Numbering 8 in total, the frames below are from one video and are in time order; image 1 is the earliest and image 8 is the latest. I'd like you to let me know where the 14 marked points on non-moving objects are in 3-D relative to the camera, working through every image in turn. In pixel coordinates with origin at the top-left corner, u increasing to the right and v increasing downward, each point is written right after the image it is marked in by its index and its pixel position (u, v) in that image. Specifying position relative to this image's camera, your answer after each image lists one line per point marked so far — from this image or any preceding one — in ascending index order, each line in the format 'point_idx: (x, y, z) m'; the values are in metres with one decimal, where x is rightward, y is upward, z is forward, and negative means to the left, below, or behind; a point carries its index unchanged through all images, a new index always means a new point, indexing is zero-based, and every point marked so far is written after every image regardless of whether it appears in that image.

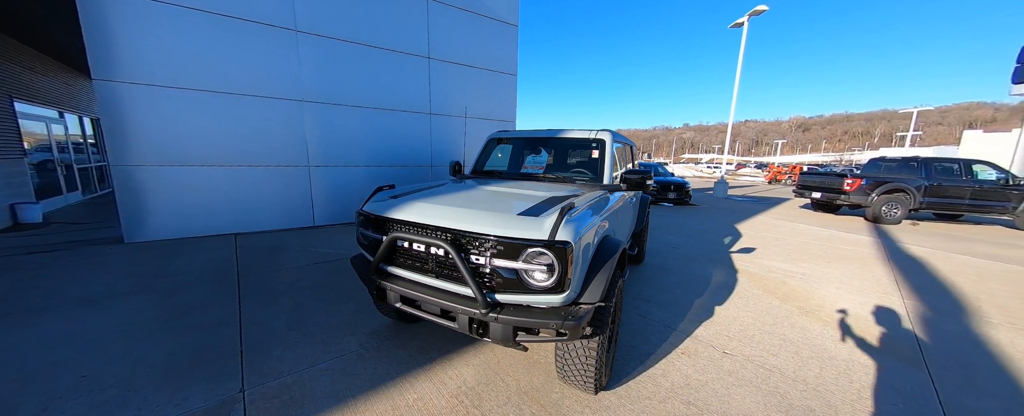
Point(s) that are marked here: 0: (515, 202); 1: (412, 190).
0: (0.0, 0.0, +2.1) m
1: (-0.8, +0.1, +2.5) m
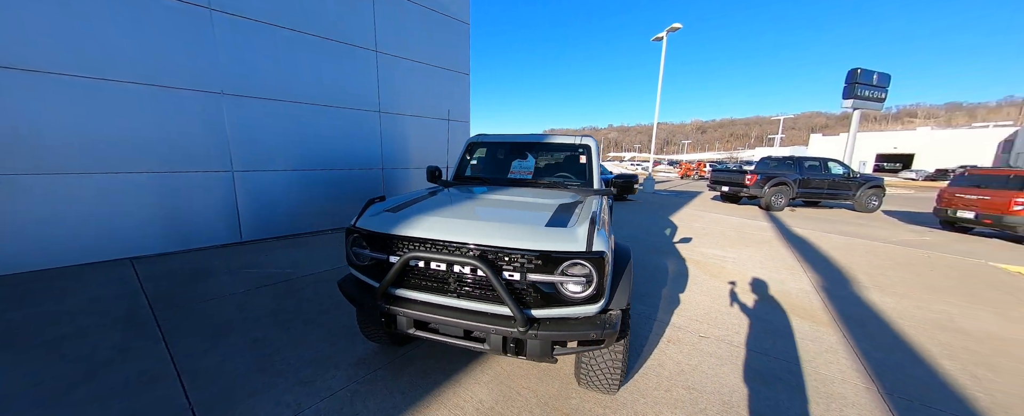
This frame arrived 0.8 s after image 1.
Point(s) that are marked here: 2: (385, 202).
0: (+0.1, 0.0, +2.0) m
1: (-0.8, 0.0, +2.3) m
2: (-0.9, 0.0, +2.2) m
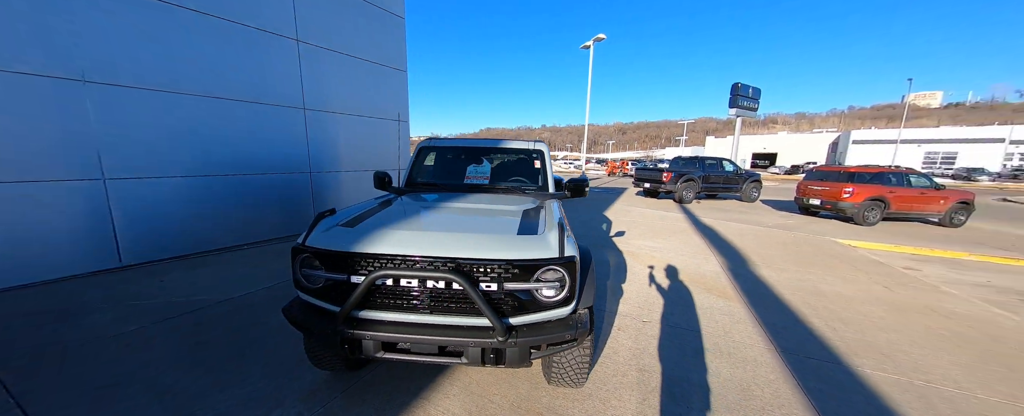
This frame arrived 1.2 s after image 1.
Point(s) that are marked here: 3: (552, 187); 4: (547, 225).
0: (-0.1, -0.1, +2.0) m
1: (-1.0, -0.1, +2.1) m
2: (-1.1, -0.1, +2.0) m
3: (+0.4, +0.2, +3.1) m
4: (+0.2, -0.1, +1.9) m
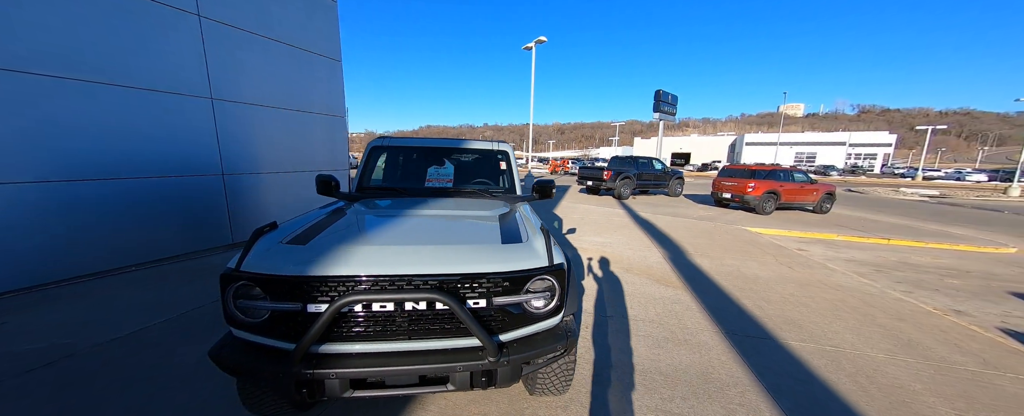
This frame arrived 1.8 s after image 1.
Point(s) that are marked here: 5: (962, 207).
0: (-0.2, -0.1, +1.9) m
1: (-1.1, -0.1, +1.7) m
2: (-1.2, -0.1, +1.7) m
3: (+0.1, +0.2, +3.0) m
4: (+0.1, -0.1, +1.8) m
5: (+22.2, 0.0, +15.9) m
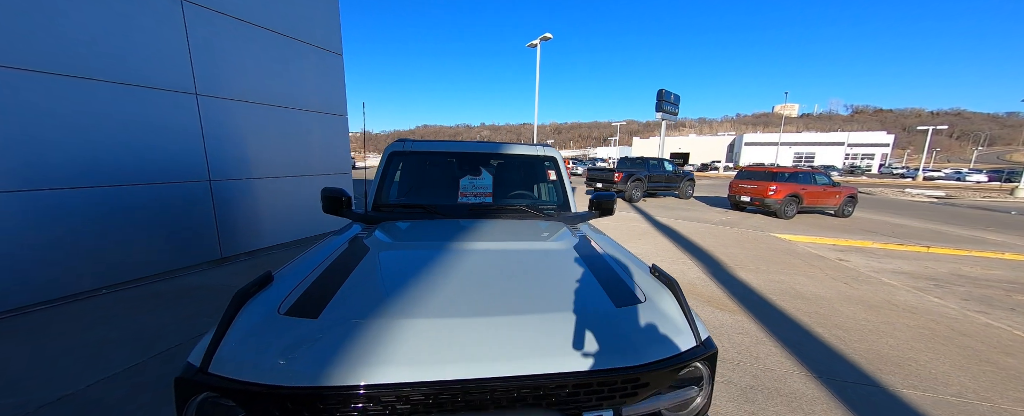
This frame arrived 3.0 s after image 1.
0: (+0.2, -0.3, +1.3) m
1: (-0.7, -0.3, +1.2) m
2: (-0.8, -0.3, +1.1) m
3: (+0.5, 0.0, +2.4) m
4: (+0.5, -0.3, +1.3) m
5: (+22.5, 0.0, +15.6) m
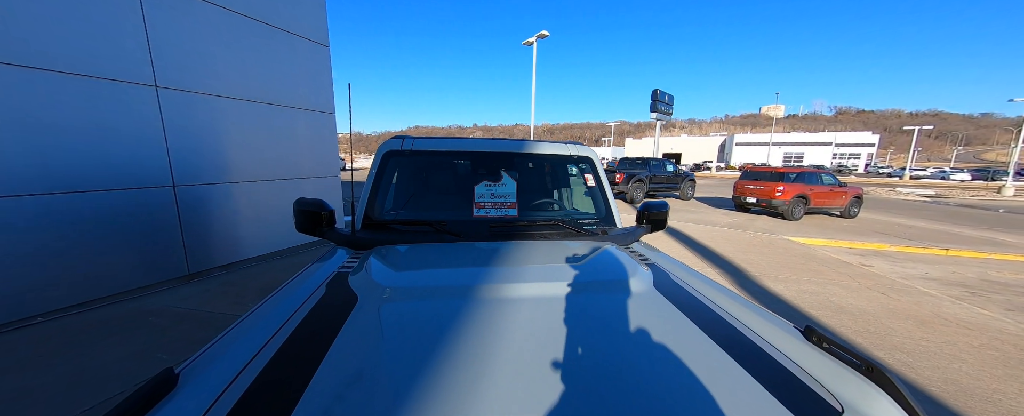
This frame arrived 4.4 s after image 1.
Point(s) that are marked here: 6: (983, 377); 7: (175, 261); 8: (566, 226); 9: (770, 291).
0: (+0.4, -0.3, +0.8) m
1: (-0.5, -0.4, +0.7) m
2: (-0.6, -0.4, +0.6) m
3: (+0.6, -0.1, +2.0) m
4: (+0.7, -0.3, +0.8) m
5: (+22.3, 0.0, +15.7) m
6: (+3.8, -1.4, +2.6) m
7: (-4.7, -0.7, +4.5) m
8: (+0.3, -0.1, +1.7) m
9: (+3.3, -1.1, +4.1) m
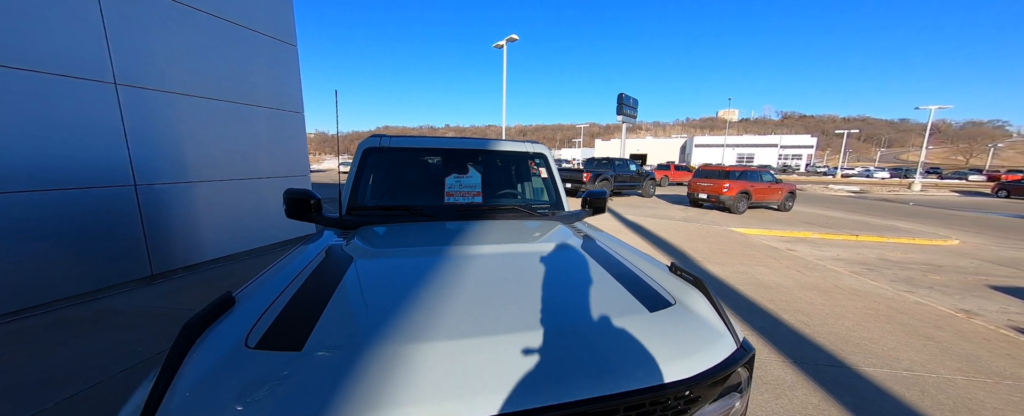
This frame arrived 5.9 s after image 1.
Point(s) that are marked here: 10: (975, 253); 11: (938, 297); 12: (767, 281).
0: (+0.2, -0.2, +1.2) m
1: (-0.7, -0.3, +1.0) m
2: (-0.8, -0.3, +0.9) m
3: (+0.4, 0.0, +2.4) m
4: (+0.5, -0.3, +1.2) m
5: (+20.7, +0.4, +17.9) m
6: (+3.5, -1.2, +3.3) m
7: (-5.1, -0.7, +4.4) m
8: (0.0, 0.0, +2.1) m
9: (+2.9, -1.0, +4.7) m
10: (+9.8, -0.9, +6.8) m
11: (+5.8, -1.2, +4.4) m
12: (+3.6, -1.0, +4.4) m
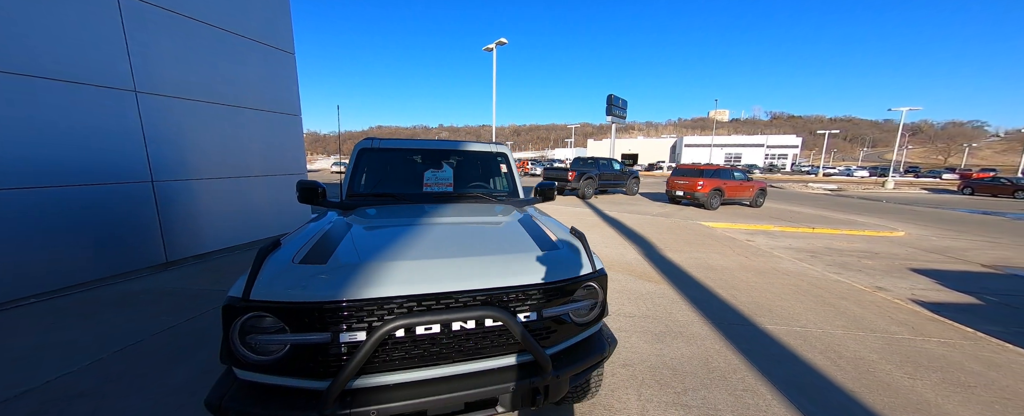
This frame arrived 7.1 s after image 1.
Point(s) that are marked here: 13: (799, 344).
0: (-0.1, -0.1, +1.8) m
1: (-0.9, -0.2, +1.5) m
2: (-1.0, -0.2, +1.4) m
3: (+0.1, +0.1, +2.9) m
4: (+0.3, -0.1, +1.8) m
5: (+20.2, +0.6, +18.8) m
6: (+3.2, -1.1, +3.9) m
7: (-5.4, -0.6, +4.9) m
8: (-0.2, +0.1, +2.7) m
9: (+2.6, -0.8, +5.4) m
10: (+9.4, -0.8, +7.6) m
11: (+5.5, -1.1, +5.1) m
12: (+3.3, -0.9, +5.1) m
13: (+2.6, -1.3, +3.0) m
